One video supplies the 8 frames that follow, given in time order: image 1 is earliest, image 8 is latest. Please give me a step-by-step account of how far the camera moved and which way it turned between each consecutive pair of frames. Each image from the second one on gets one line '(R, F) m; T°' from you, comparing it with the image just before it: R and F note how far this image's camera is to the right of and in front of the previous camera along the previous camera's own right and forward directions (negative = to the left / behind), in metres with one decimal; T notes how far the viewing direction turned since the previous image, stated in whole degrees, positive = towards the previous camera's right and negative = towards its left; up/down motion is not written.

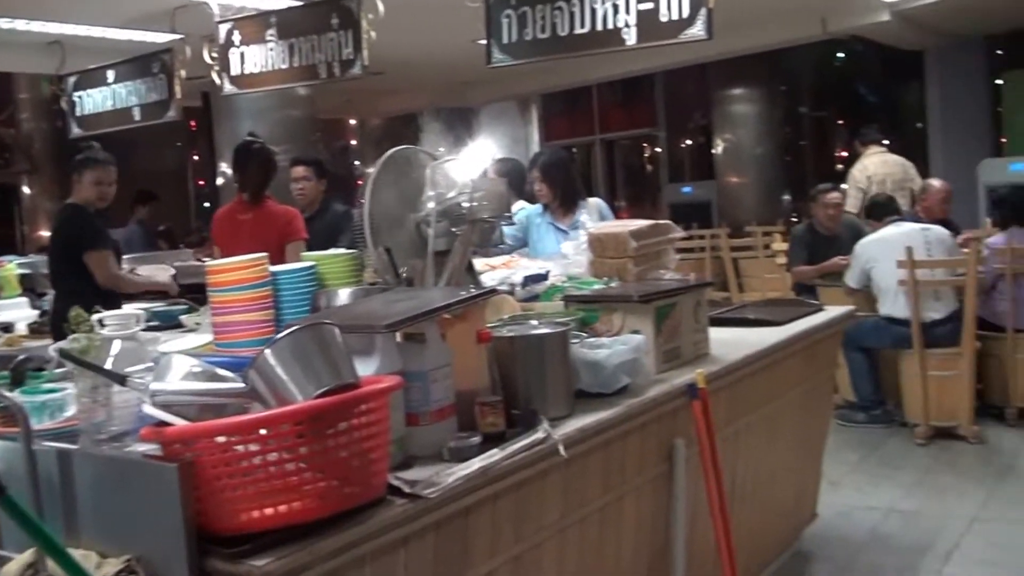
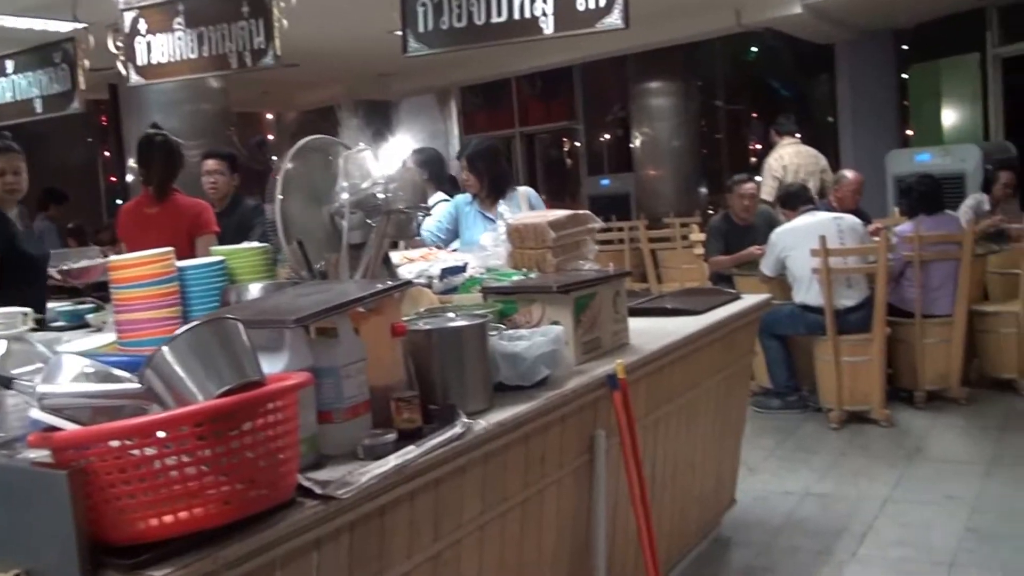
(0.0, 0.0) m; +5°
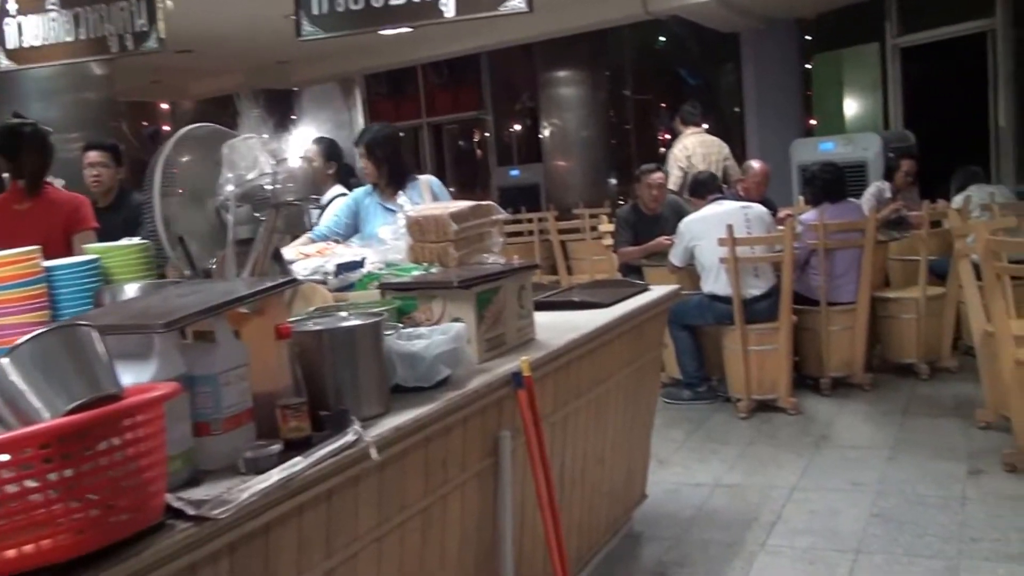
(0.0, +0.1) m; +5°
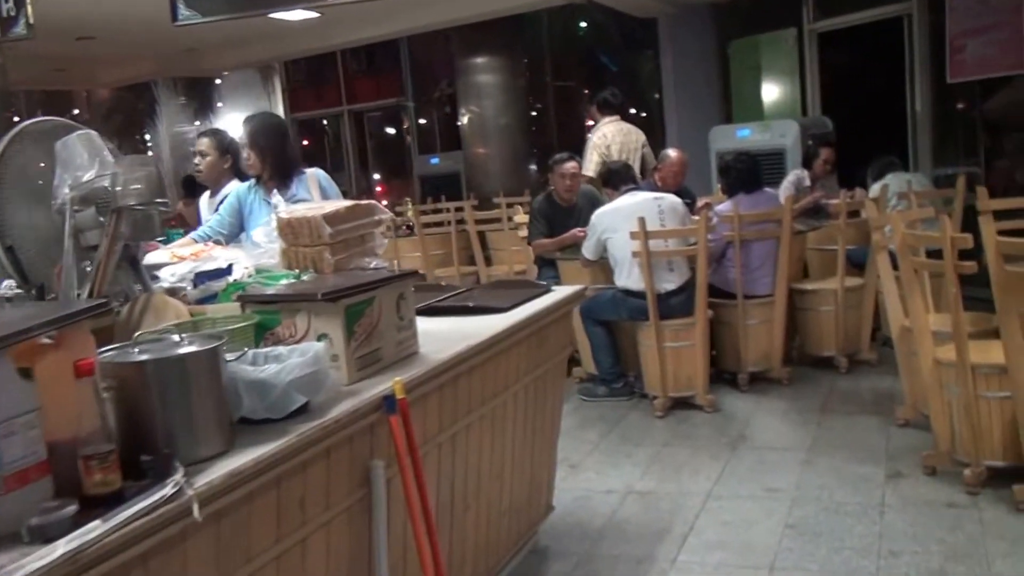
(+0.1, +0.2) m; +4°
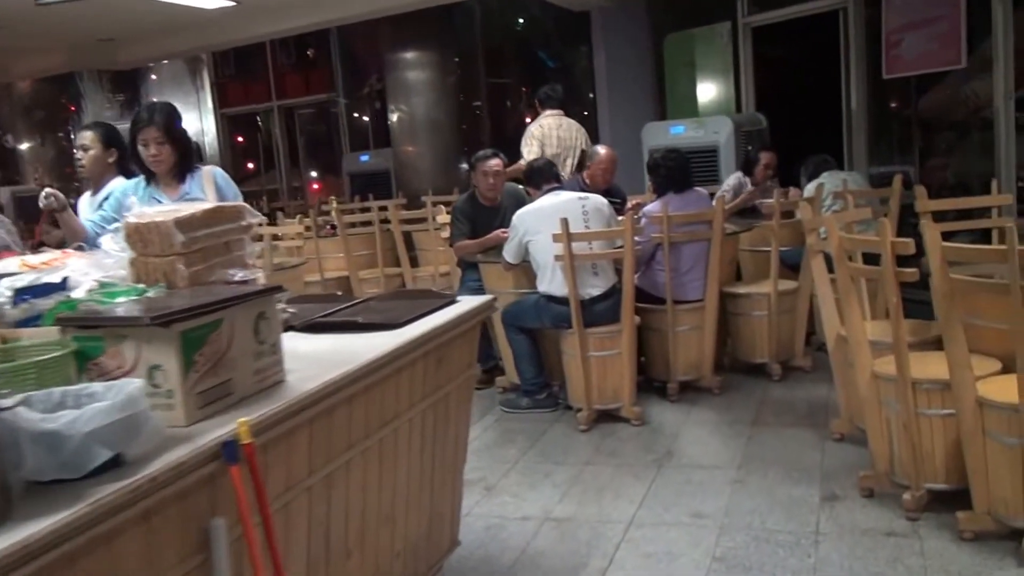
(+0.1, +0.3) m; +3°
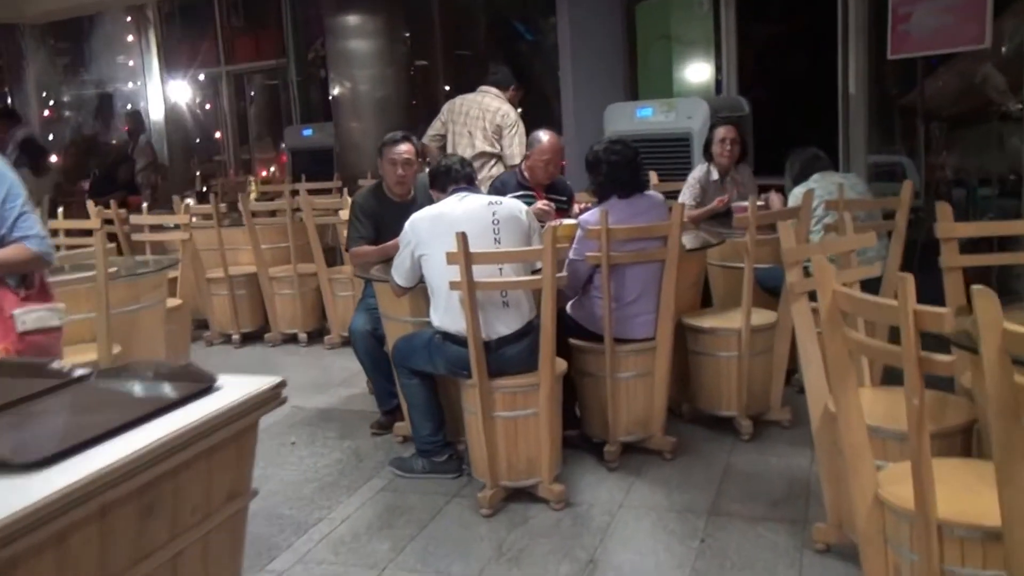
(+0.3, +1.0) m; +1°
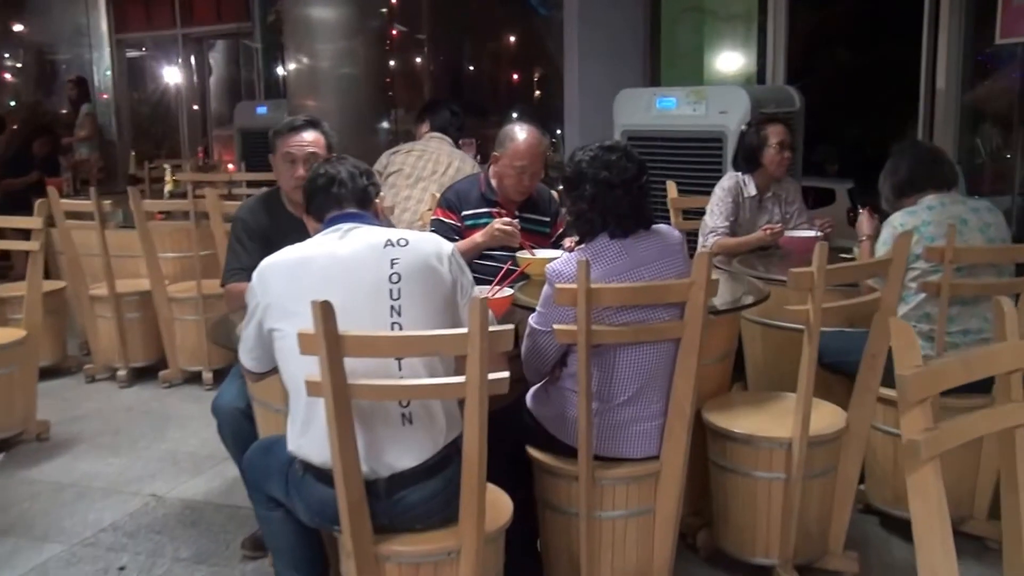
(+0.2, +1.2) m; -1°
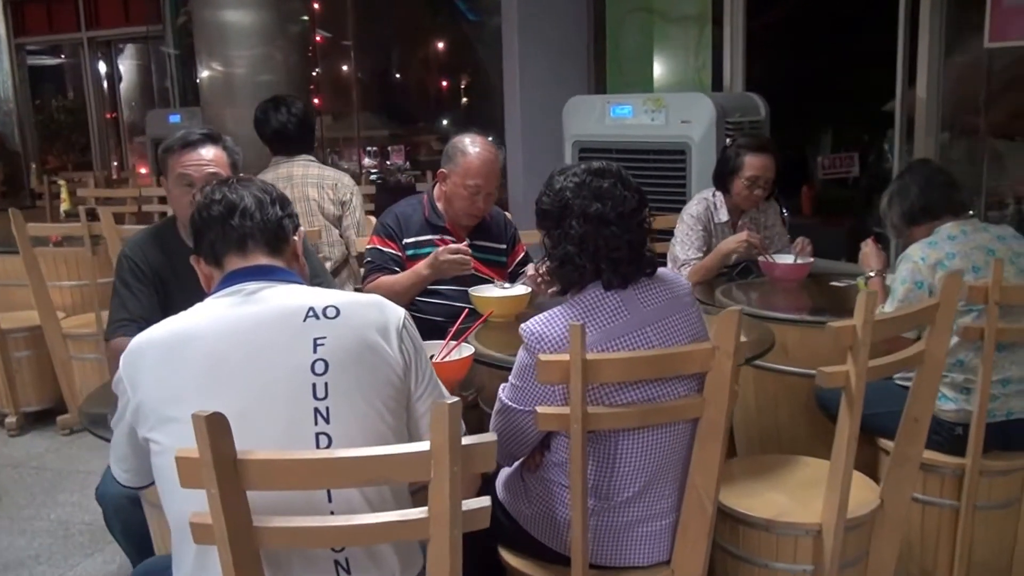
(-0.1, +0.5) m; +4°
